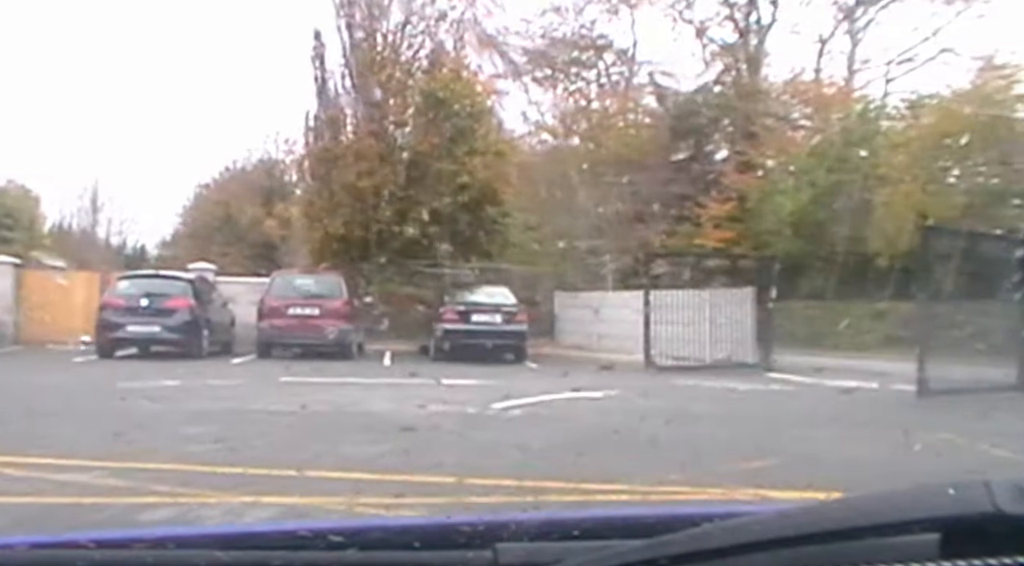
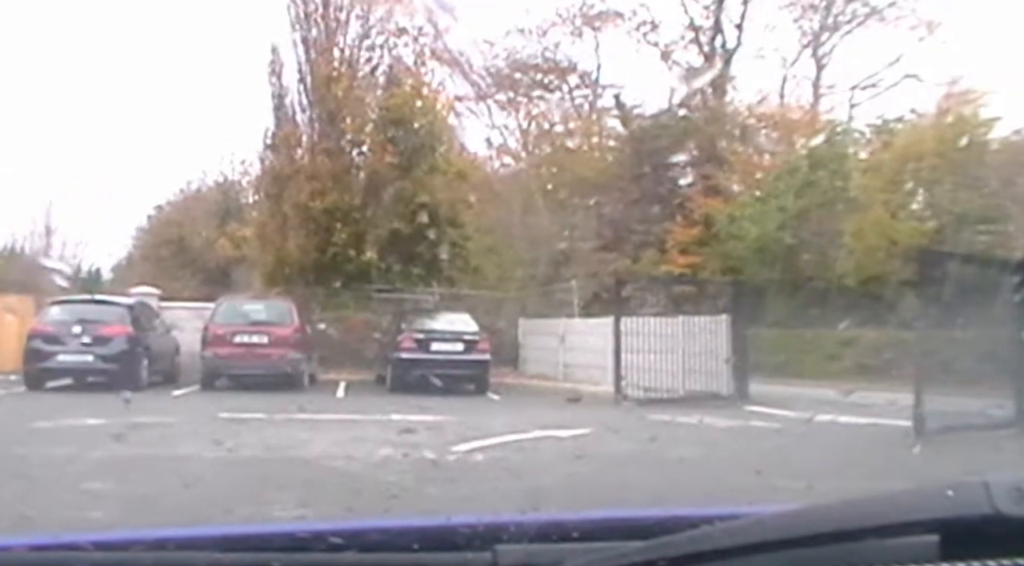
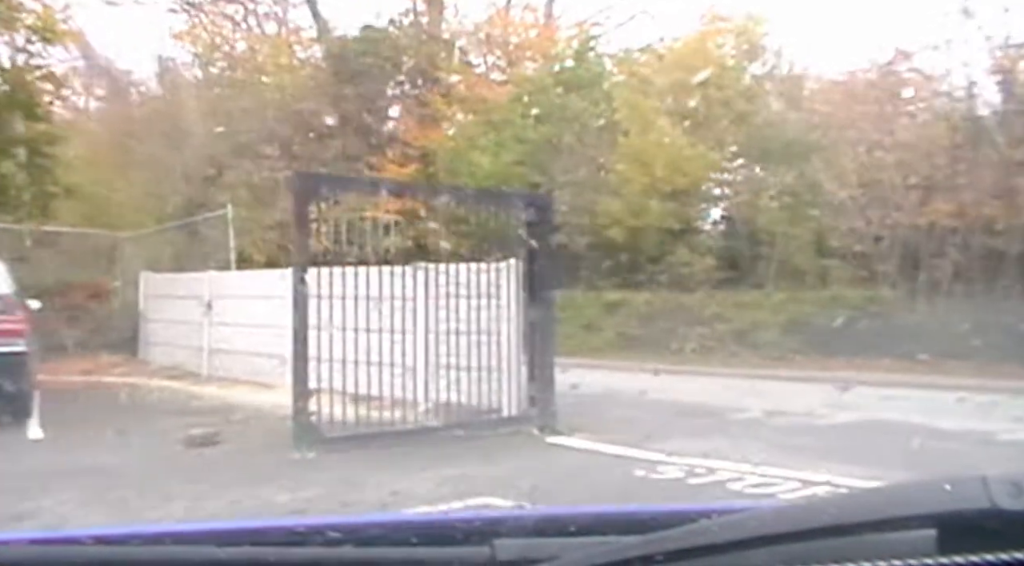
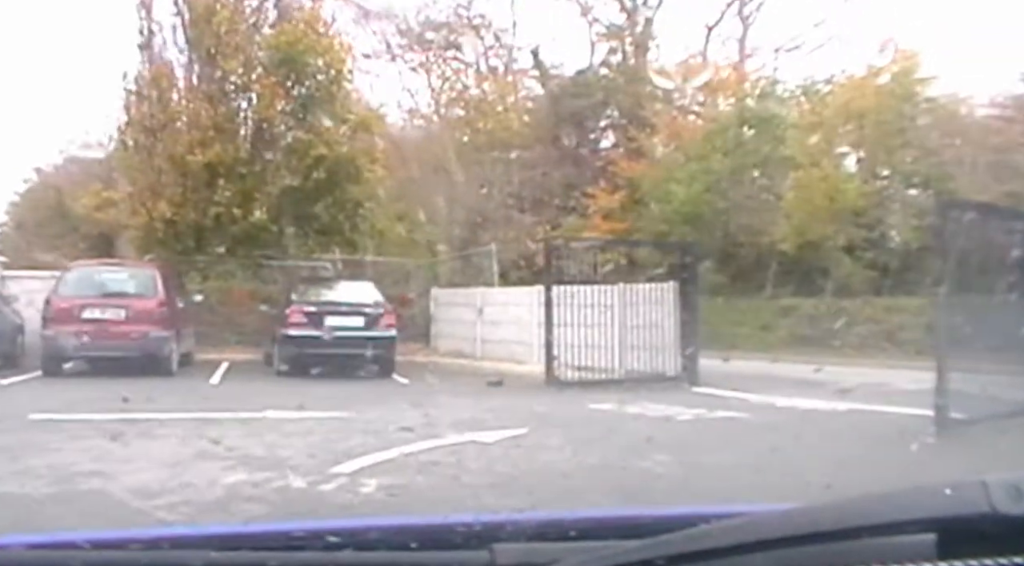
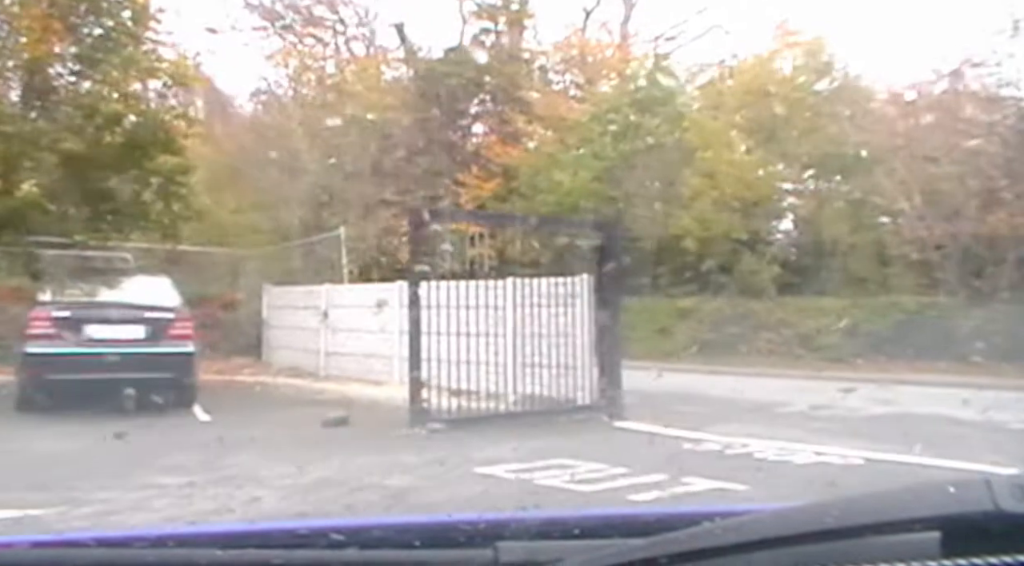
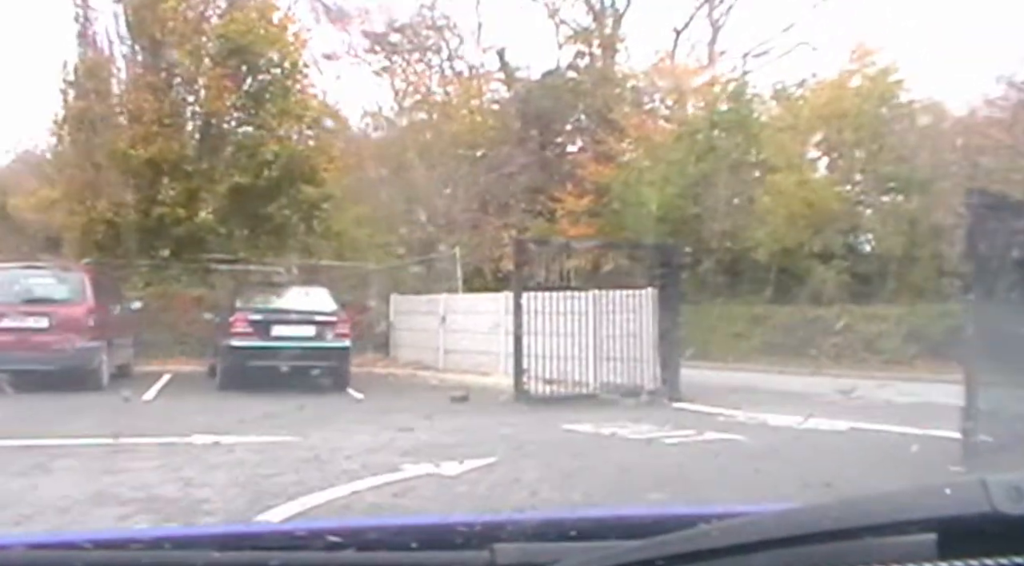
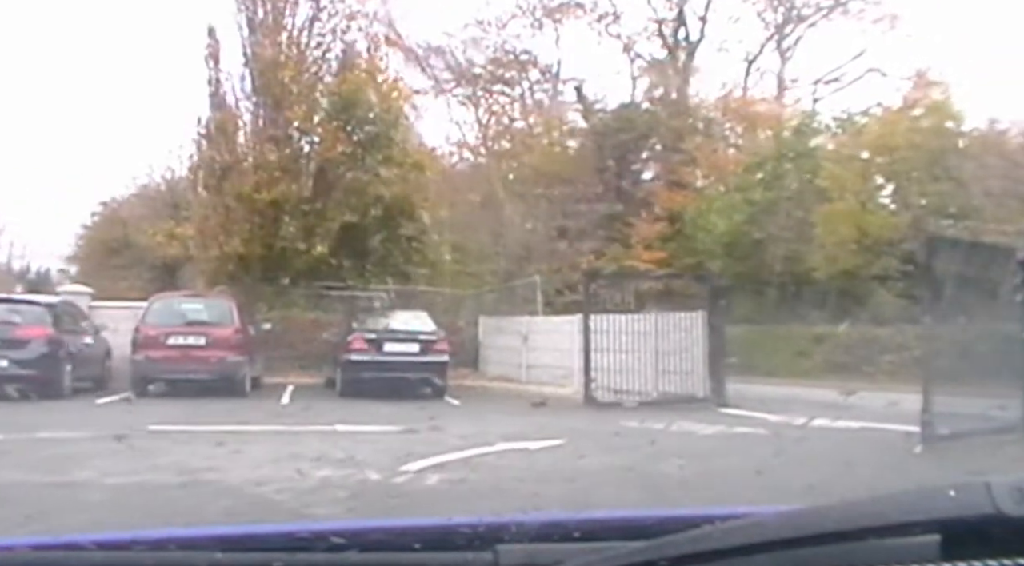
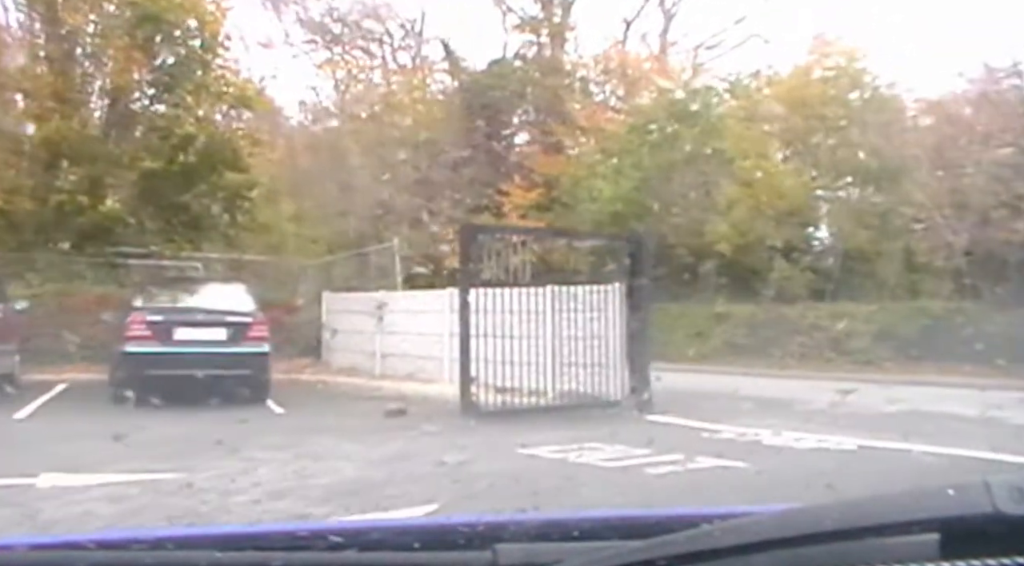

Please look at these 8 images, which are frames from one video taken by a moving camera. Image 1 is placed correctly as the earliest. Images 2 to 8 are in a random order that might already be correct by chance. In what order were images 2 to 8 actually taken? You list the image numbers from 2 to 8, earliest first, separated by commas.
2, 7, 4, 6, 8, 5, 3
